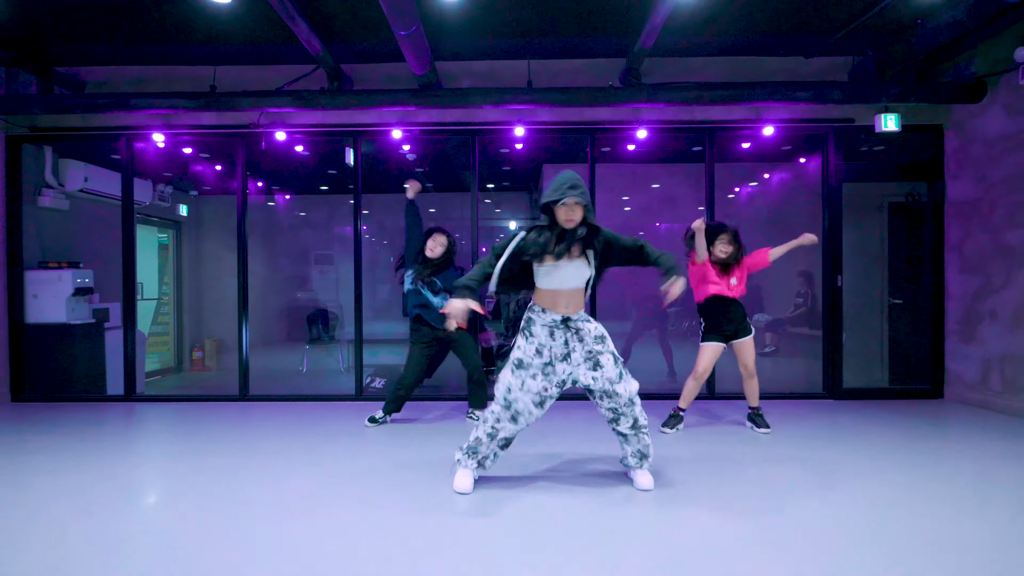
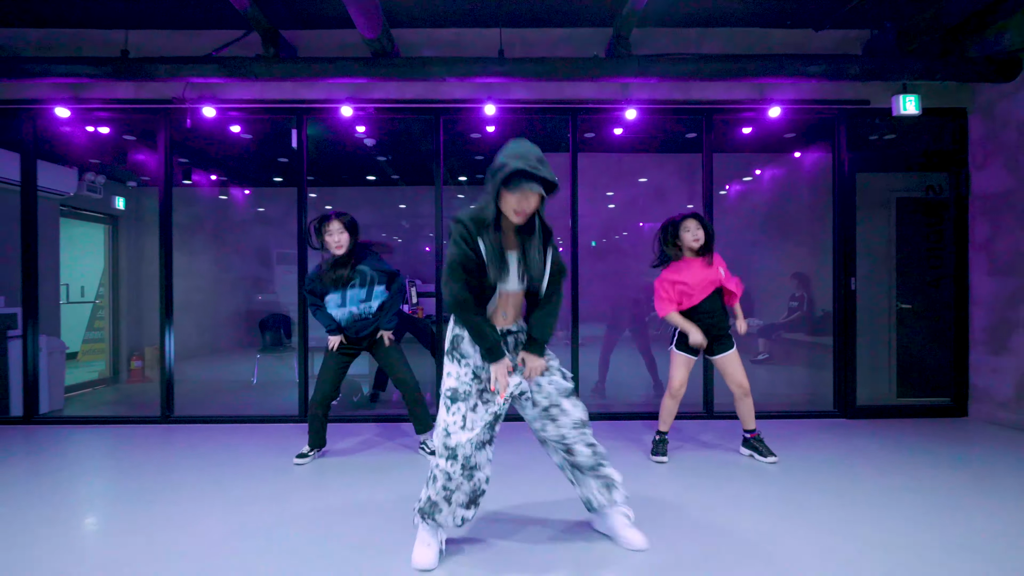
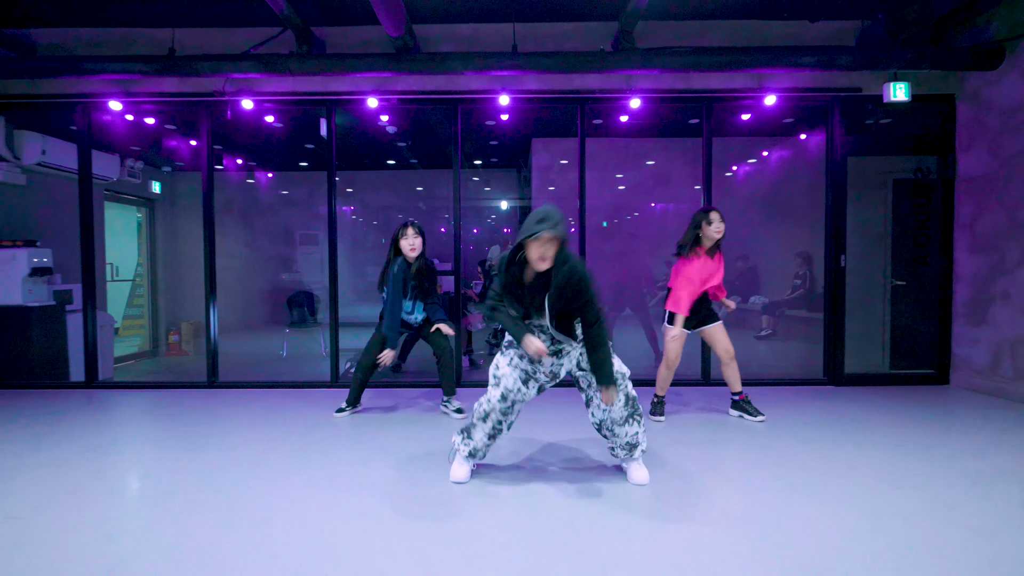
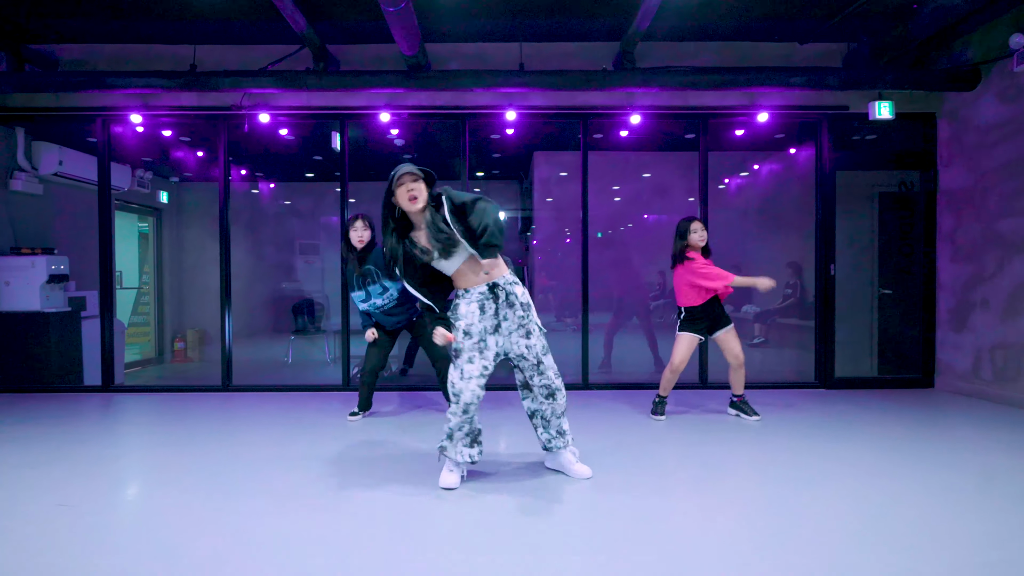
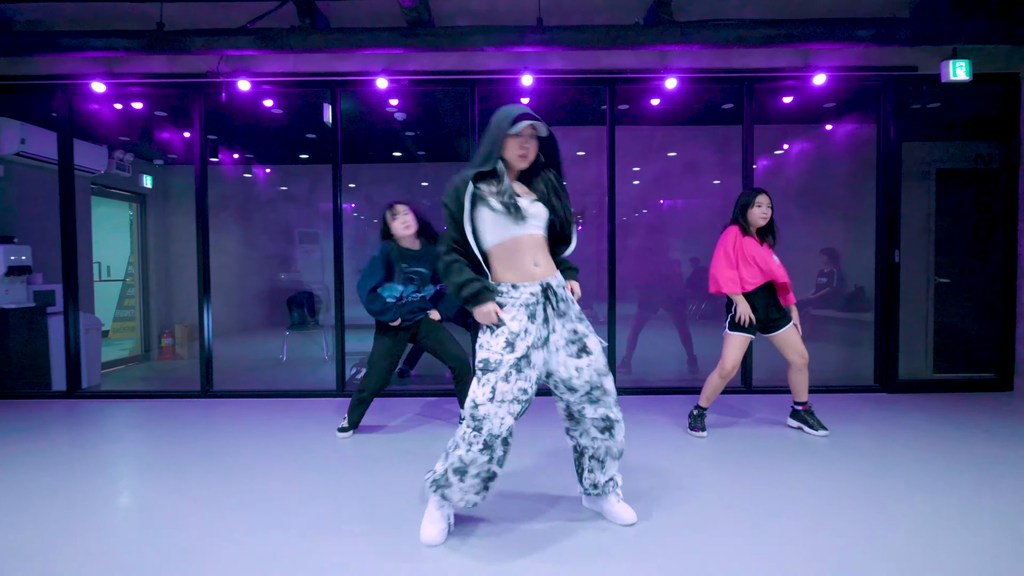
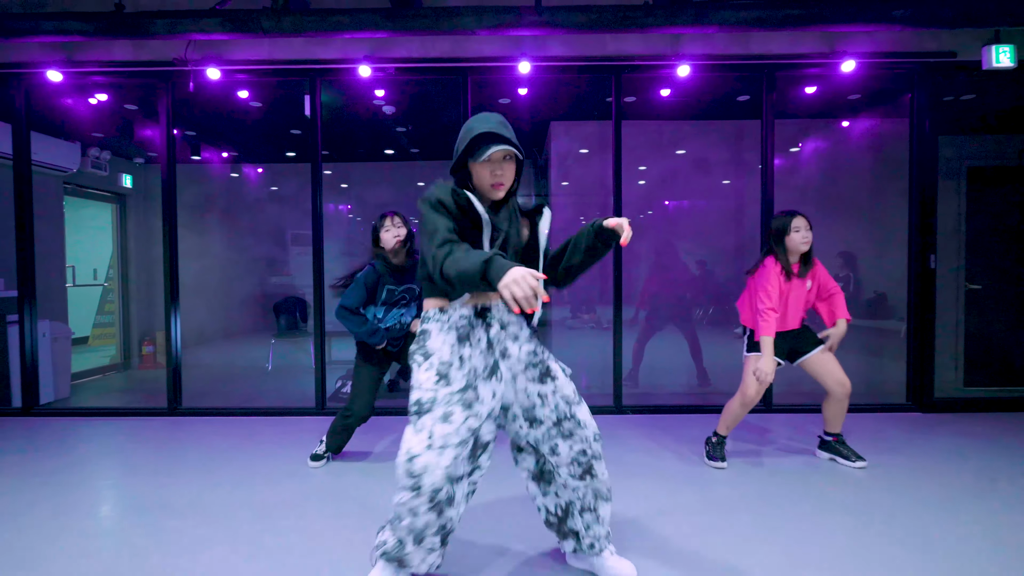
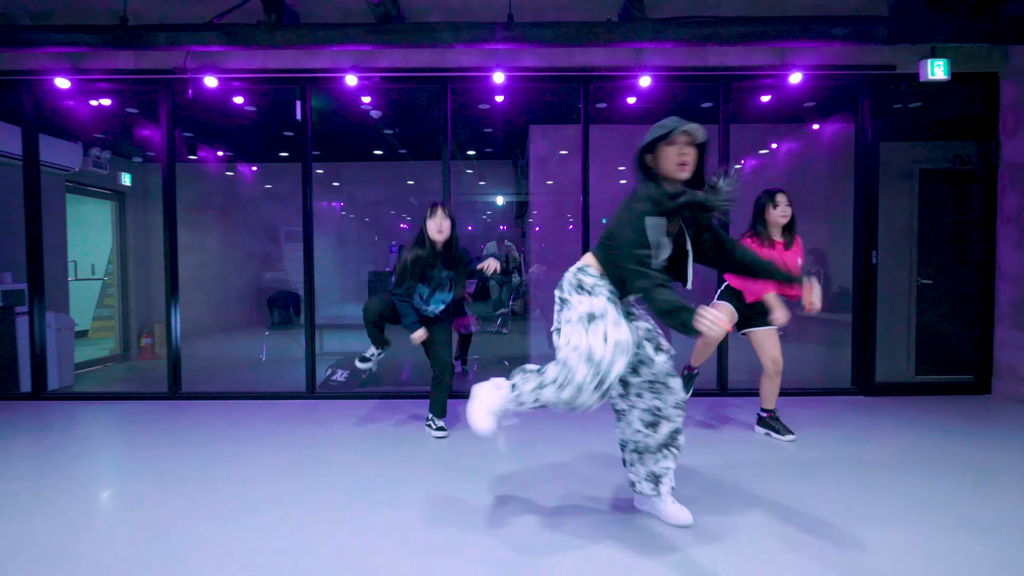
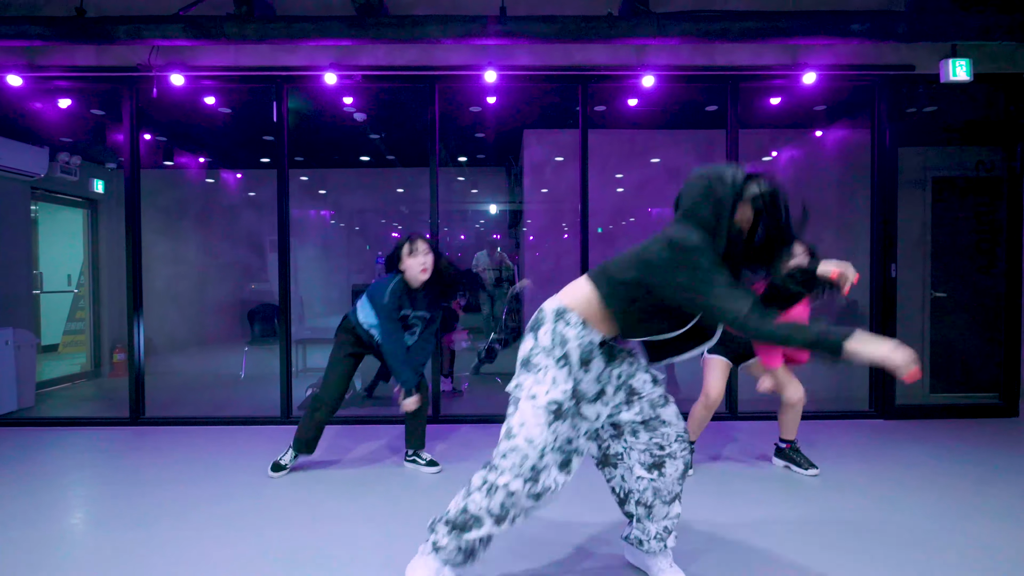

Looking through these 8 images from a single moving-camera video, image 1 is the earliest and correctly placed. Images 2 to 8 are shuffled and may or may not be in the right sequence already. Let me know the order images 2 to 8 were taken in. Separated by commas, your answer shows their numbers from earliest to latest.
3, 7, 8, 2, 4, 5, 6
